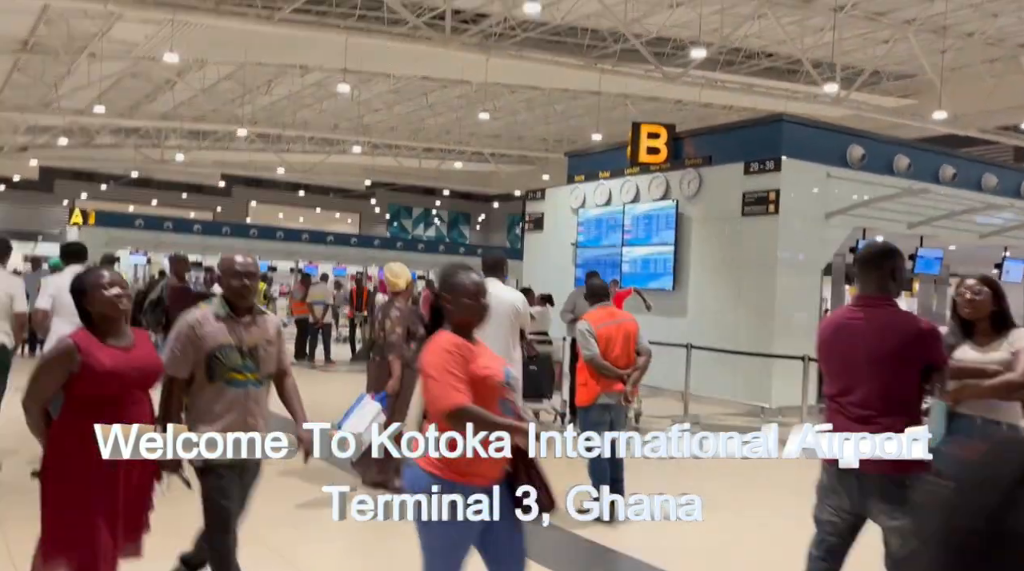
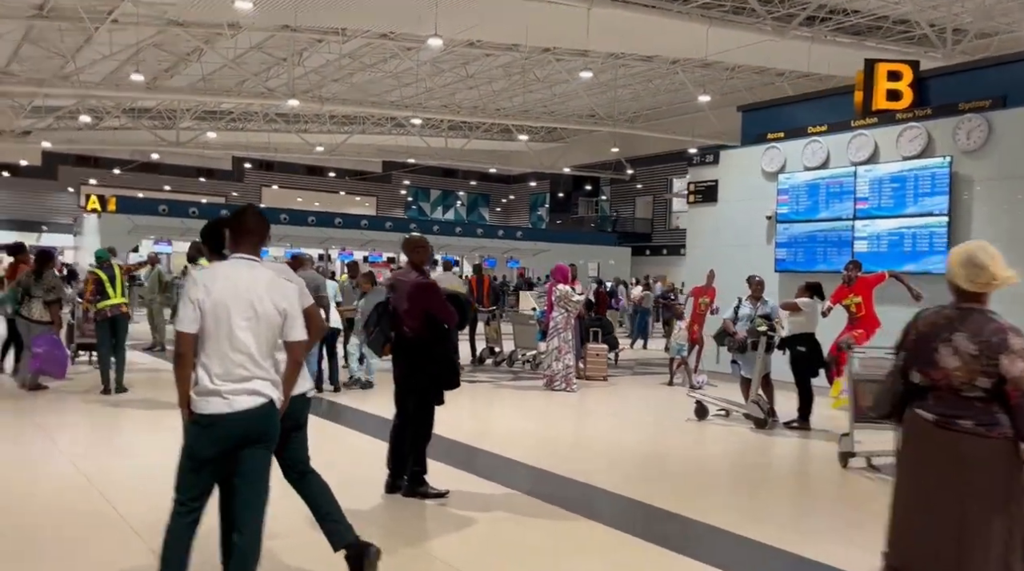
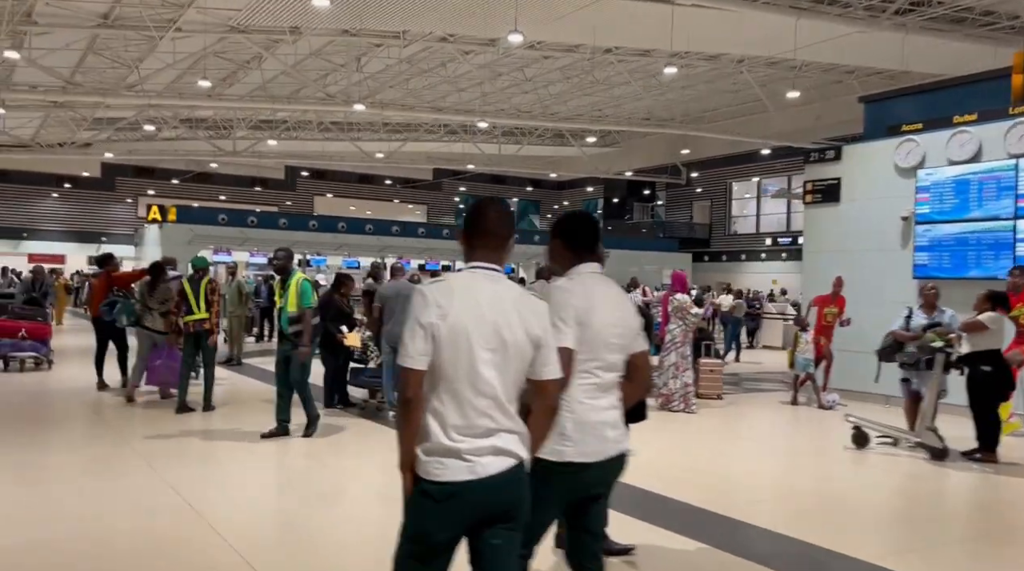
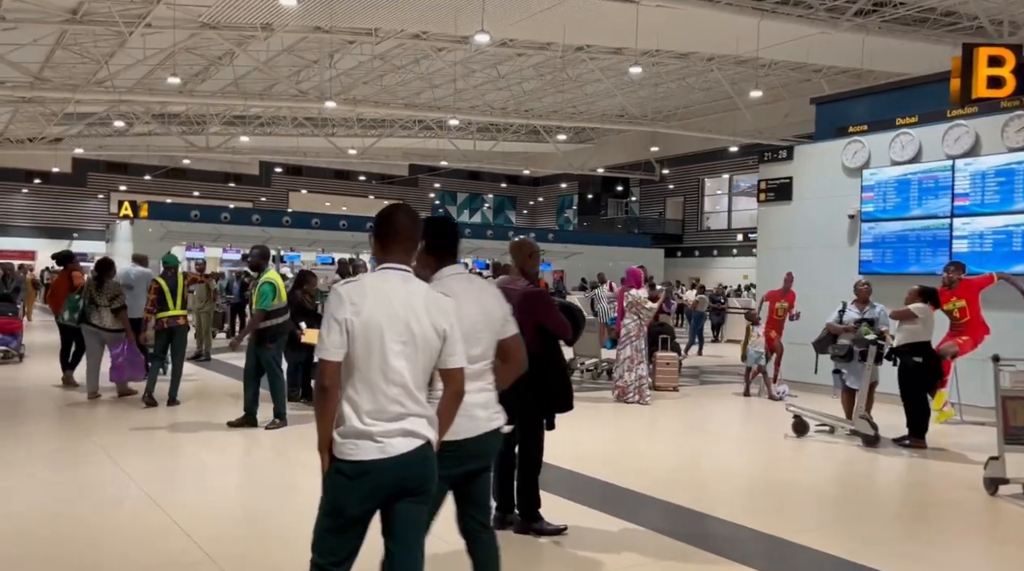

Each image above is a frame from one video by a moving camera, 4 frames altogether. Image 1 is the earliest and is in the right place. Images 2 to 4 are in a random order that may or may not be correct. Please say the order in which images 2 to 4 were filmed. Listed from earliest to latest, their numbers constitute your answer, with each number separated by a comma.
2, 4, 3
